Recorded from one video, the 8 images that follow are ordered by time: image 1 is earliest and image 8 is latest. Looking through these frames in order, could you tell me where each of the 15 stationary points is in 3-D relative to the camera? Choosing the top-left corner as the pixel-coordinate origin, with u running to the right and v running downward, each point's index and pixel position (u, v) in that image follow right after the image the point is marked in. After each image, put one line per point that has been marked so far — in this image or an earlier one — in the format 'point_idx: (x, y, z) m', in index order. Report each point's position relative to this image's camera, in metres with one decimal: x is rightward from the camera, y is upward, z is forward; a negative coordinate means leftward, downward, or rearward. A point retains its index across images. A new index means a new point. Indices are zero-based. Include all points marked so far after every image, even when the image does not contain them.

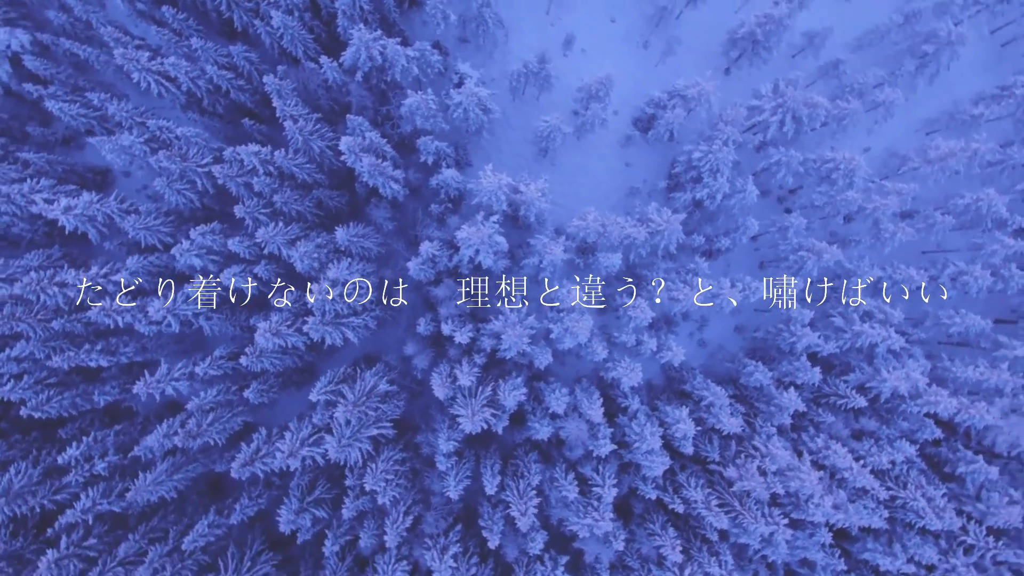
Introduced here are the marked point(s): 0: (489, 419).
0: (-0.5, -2.5, +10.0) m
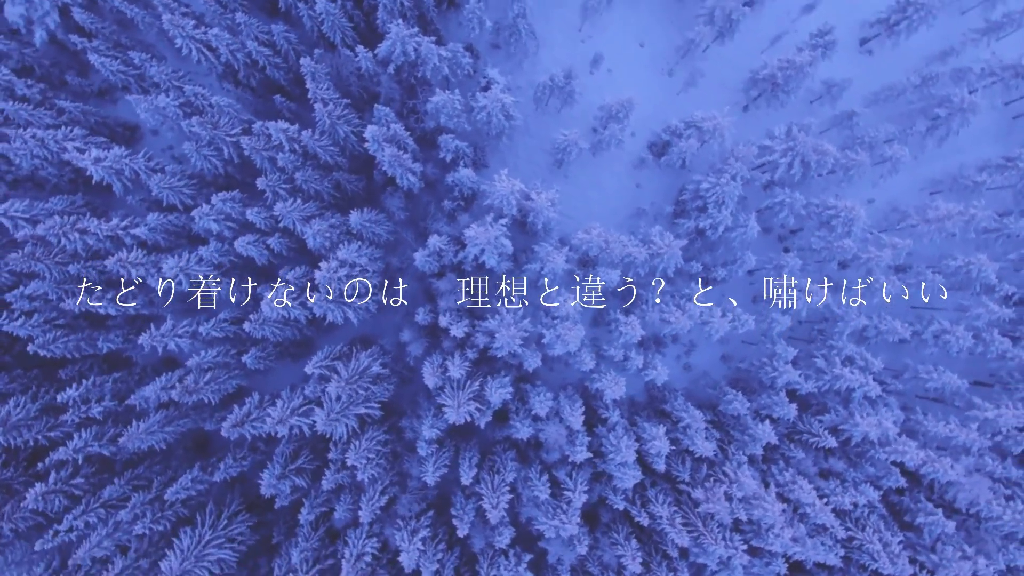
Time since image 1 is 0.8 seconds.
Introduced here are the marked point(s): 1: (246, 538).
0: (-0.8, -2.5, +10.3) m
1: (-5.5, -5.2, +10.6) m
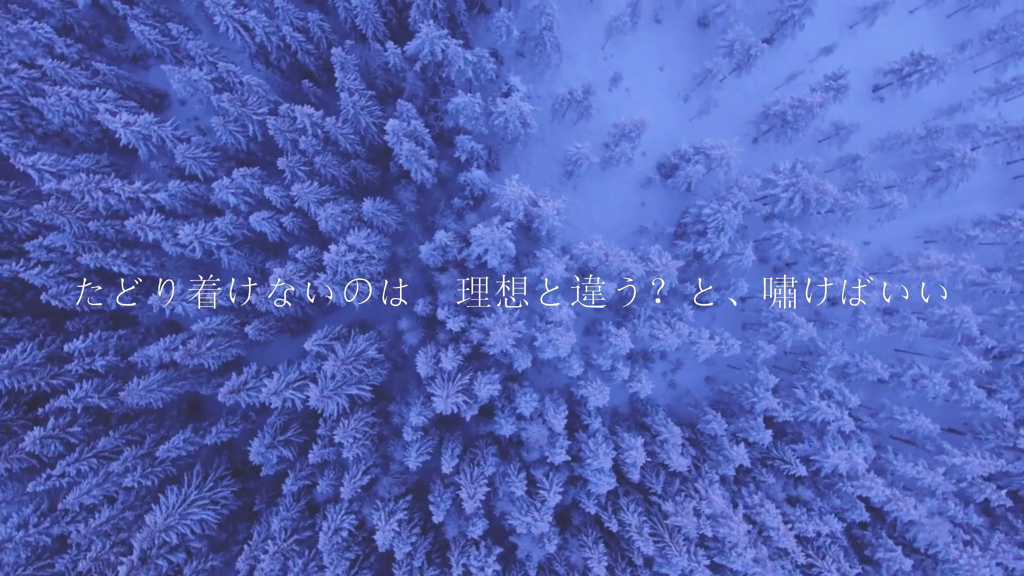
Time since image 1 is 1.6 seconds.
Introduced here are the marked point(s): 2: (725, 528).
0: (-1.1, -2.4, +10.7) m
1: (-6.1, -4.6, +10.9) m
2: (+4.5, -5.0, +10.8) m
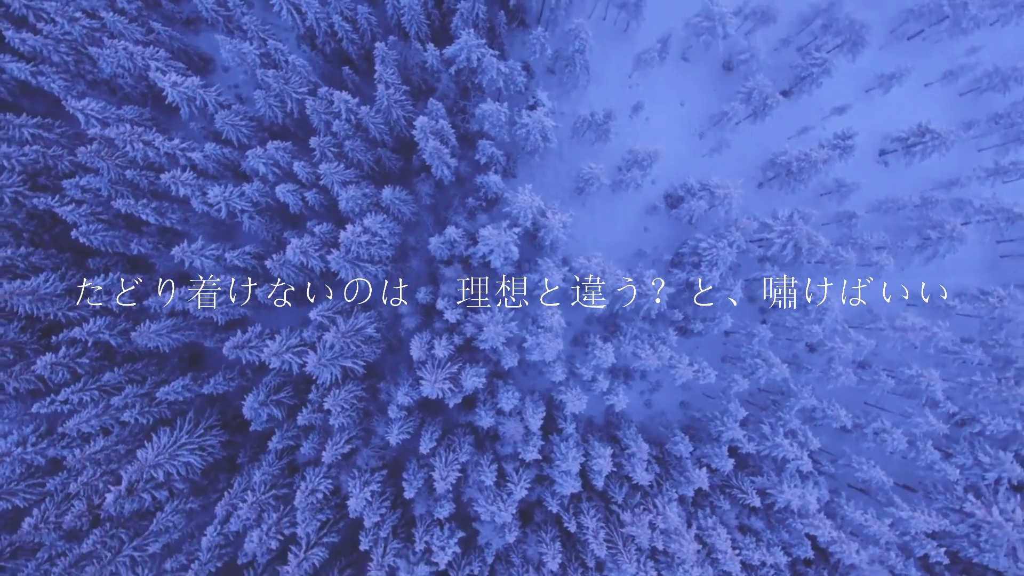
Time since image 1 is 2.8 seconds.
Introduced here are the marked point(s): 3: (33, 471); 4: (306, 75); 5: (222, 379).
0: (-1.5, -2.3, +11.4) m
1: (-6.7, -3.7, +11.6) m
2: (+3.6, -5.7, +11.4) m
3: (-10.3, -3.9, +11.0) m
4: (-4.8, +5.0, +12.0) m
5: (-6.6, -2.1, +11.7) m
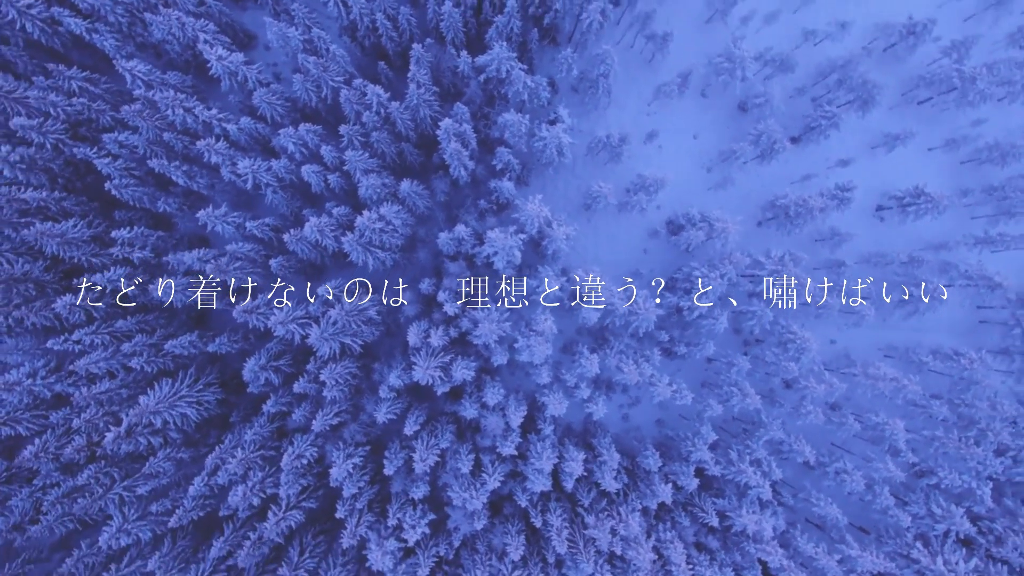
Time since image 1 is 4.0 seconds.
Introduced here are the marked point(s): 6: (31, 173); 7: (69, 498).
0: (-1.8, -2.1, +12.0) m
1: (-7.1, -2.8, +12.2) m
2: (+2.8, -6.1, +12.0) m
3: (-10.7, -2.6, +11.6) m
4: (-4.1, +5.5, +12.6) m
5: (-6.9, -1.2, +12.4) m
6: (-11.0, +2.6, +11.8) m
7: (-9.8, -4.7, +11.5) m
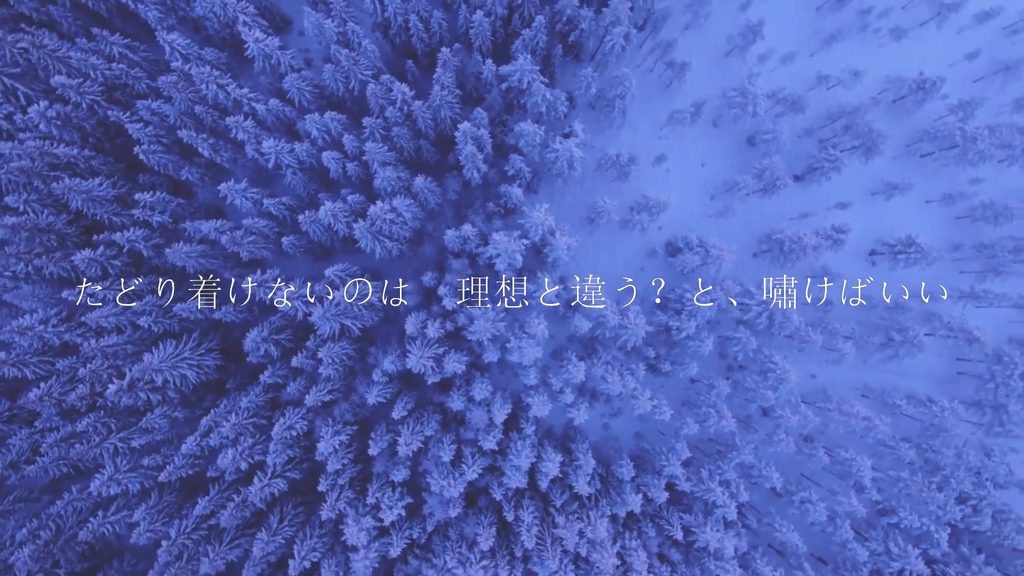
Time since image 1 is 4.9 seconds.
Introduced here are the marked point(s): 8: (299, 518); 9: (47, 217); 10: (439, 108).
0: (-2.1, -1.9, +12.5) m
1: (-7.5, -2.1, +12.7) m
2: (+2.1, -6.5, +12.5) m
3: (-11.0, -1.4, +12.1) m
4: (-3.6, +5.9, +13.2) m
5: (-7.0, -0.5, +12.9) m
6: (-10.7, +3.8, +12.3) m
7: (-10.3, -3.6, +11.9) m
8: (-5.3, -5.7, +12.7) m
9: (-10.9, +1.7, +12.0) m
10: (-1.9, +4.6, +13.1) m
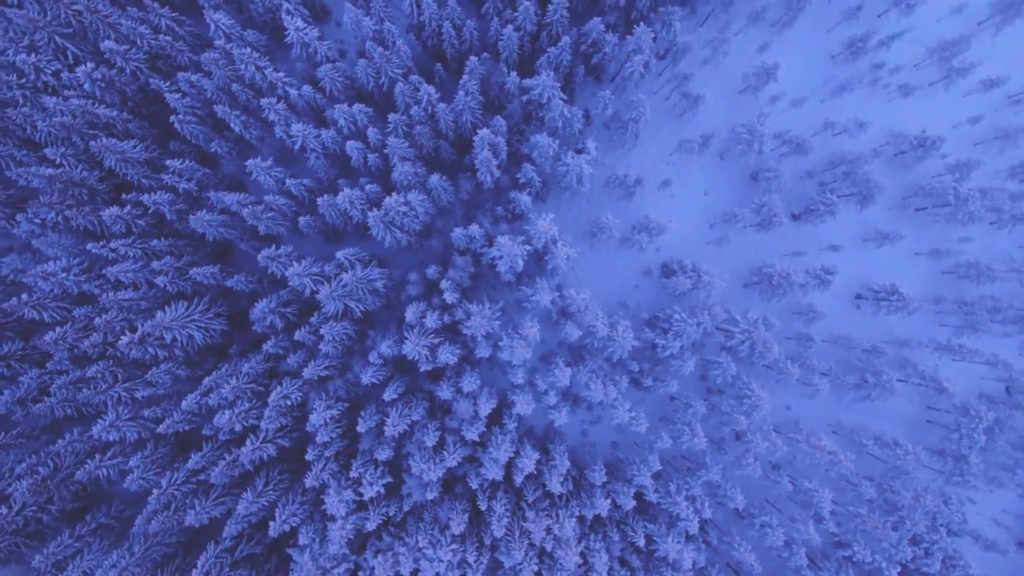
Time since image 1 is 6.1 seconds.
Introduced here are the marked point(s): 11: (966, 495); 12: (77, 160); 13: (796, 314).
0: (-2.3, -1.7, +13.2) m
1: (-7.7, -1.2, +13.3) m
2: (+1.3, -6.7, +13.2) m
3: (-11.1, -0.2, +12.8) m
4: (-2.9, +6.2, +13.9) m
5: (-7.1, +0.2, +13.5) m
6: (-10.2, +5.0, +13.0) m
7: (-10.7, -2.4, +12.6) m
8: (-5.9, -5.1, +13.3) m
9: (-10.6, +2.9, +12.7) m
10: (-1.4, +4.7, +13.8) m
11: (+14.4, -6.6, +16.3) m
12: (-10.8, +3.2, +12.8) m
13: (+8.9, -0.8, +16.2) m
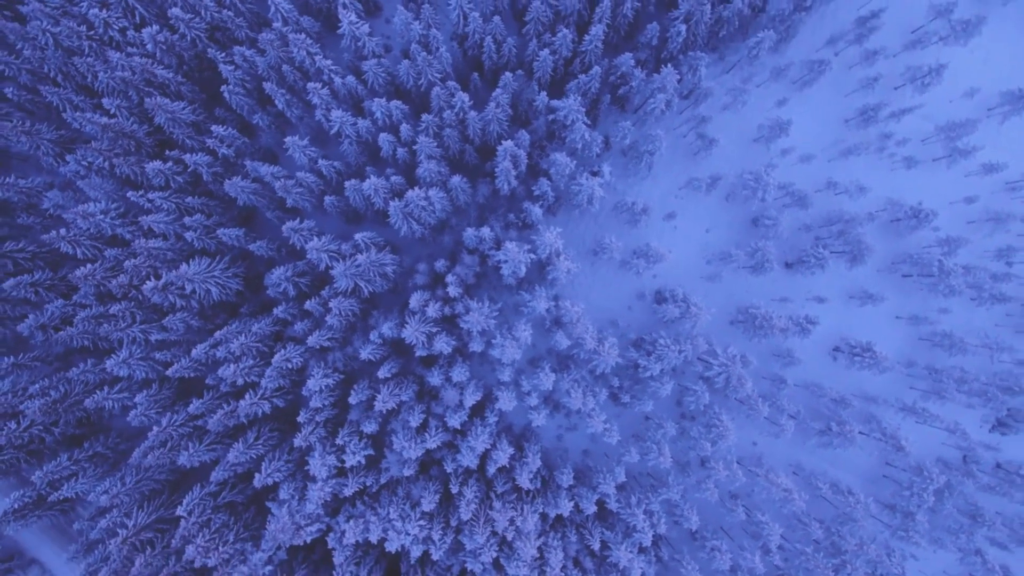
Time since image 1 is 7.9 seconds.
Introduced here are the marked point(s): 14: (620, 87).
0: (-2.5, -1.5, +14.1) m
1: (-7.8, -0.1, +14.2) m
2: (+0.3, -6.9, +14.0) m
3: (-11.0, +1.4, +13.7) m
4: (-1.9, +6.4, +14.8) m
5: (-7.0, +1.2, +14.4) m
6: (-9.4, +6.4, +13.9) m
7: (-11.0, -0.9, +13.5) m
8: (-6.6, -4.2, +14.2) m
9: (-10.1, +4.3, +13.6) m
10: (-0.7, +4.8, +14.7) m
11: (+13.2, -8.8, +17.1) m
12: (-10.2, +4.7, +13.7) m
13: (+8.7, -2.3, +17.1) m
14: (+3.3, +6.1, +15.7) m
